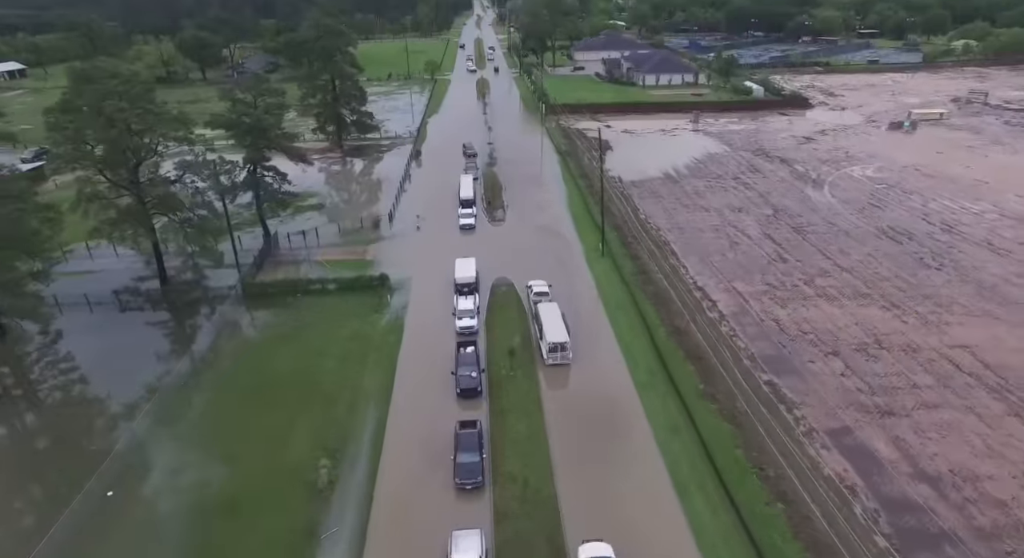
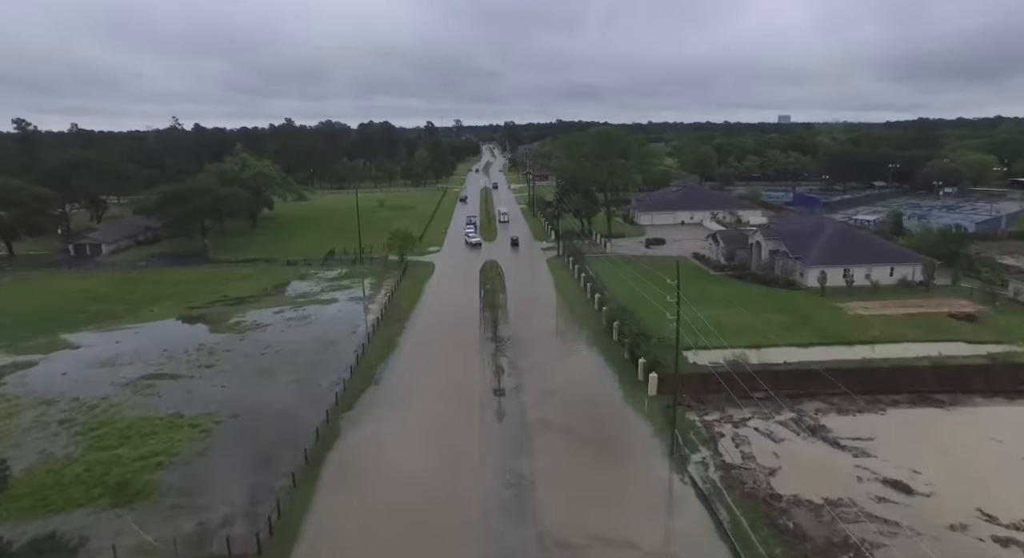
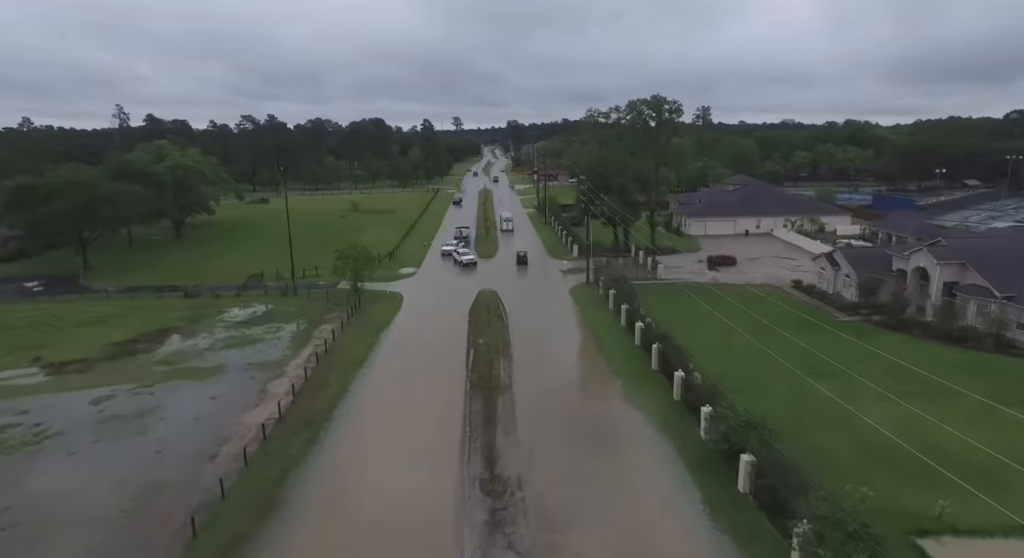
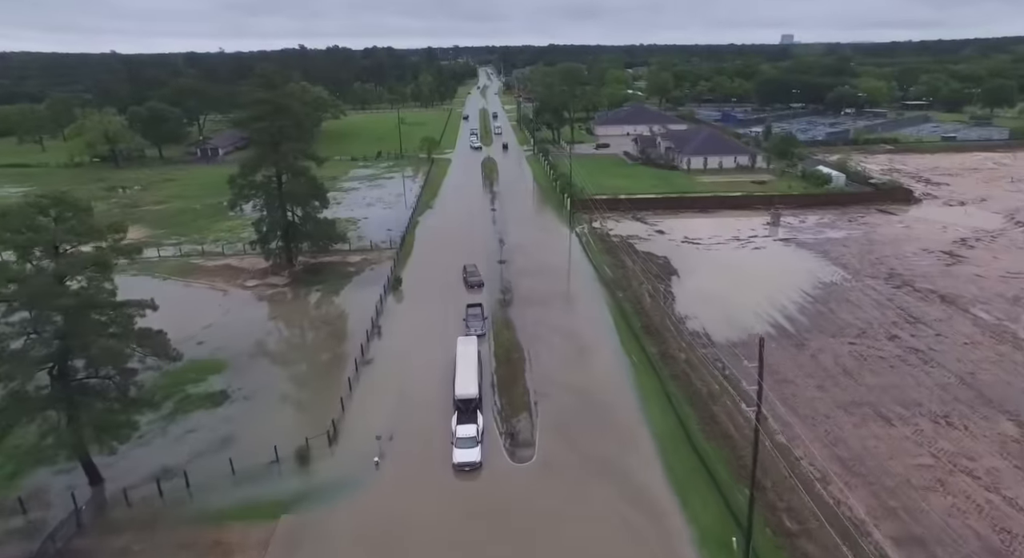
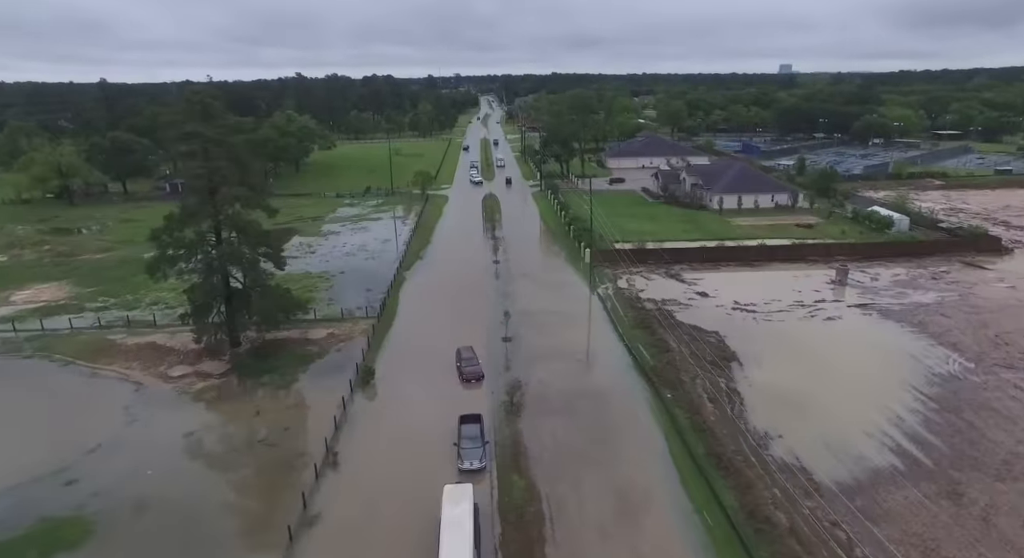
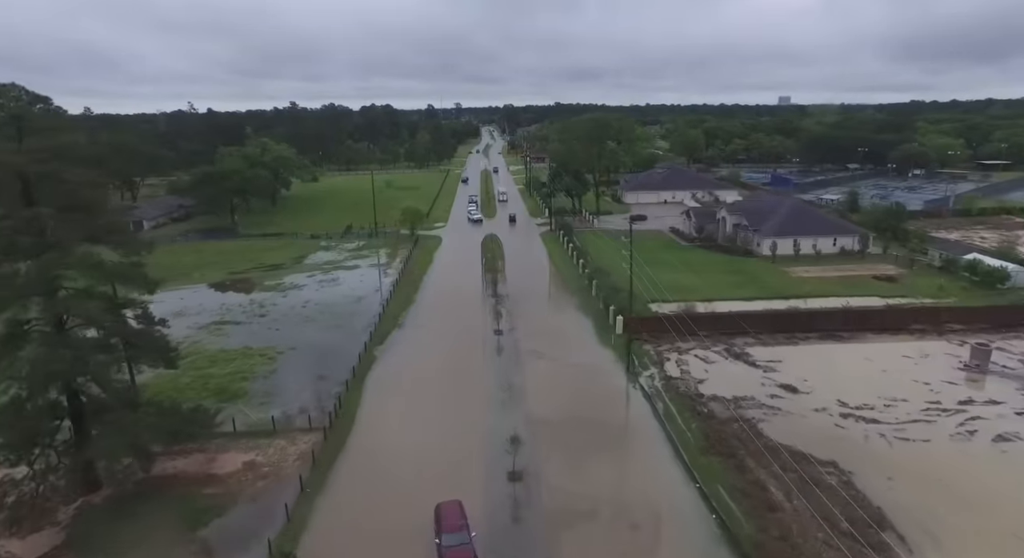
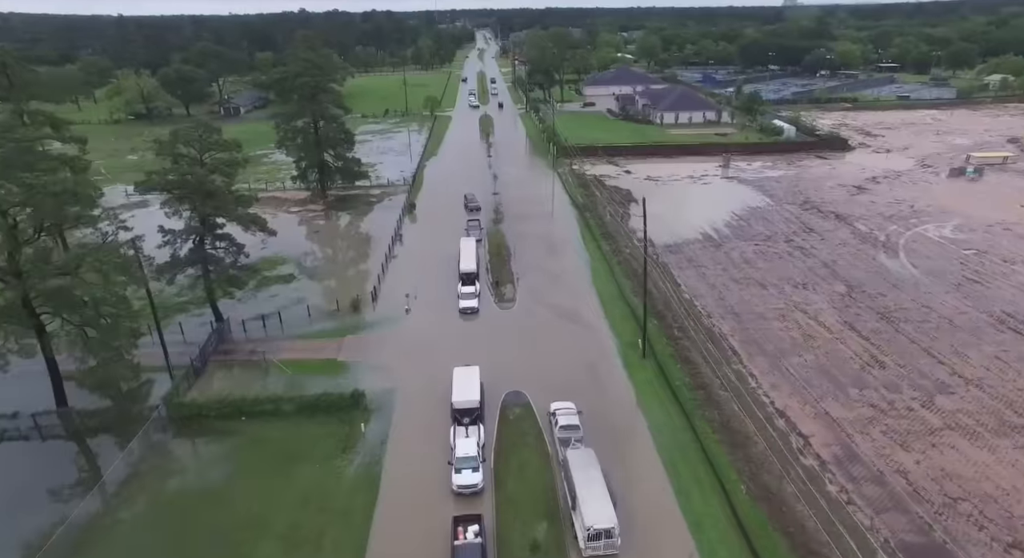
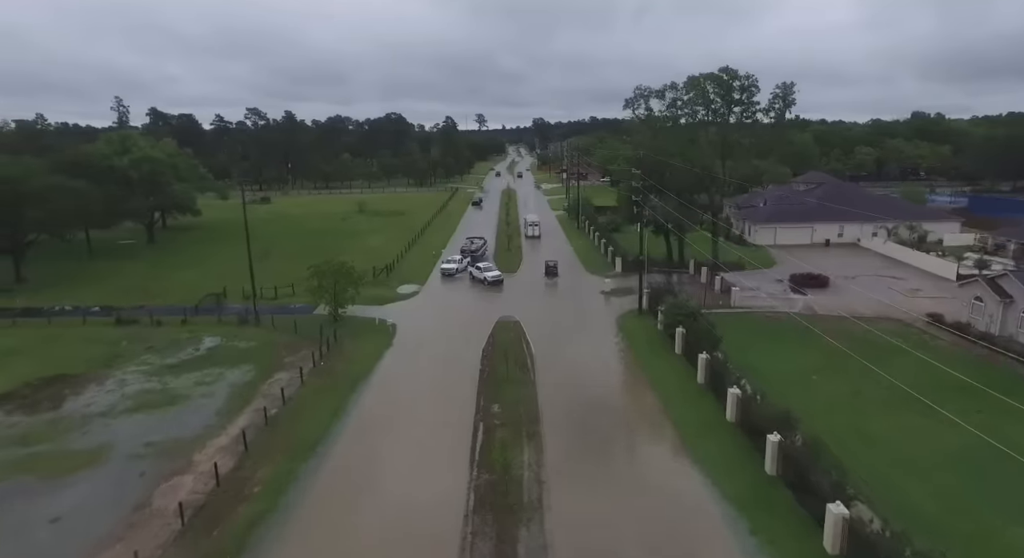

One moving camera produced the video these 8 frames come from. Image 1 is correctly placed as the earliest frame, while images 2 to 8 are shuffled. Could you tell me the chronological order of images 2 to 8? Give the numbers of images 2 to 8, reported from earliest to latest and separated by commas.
7, 4, 5, 6, 2, 3, 8
